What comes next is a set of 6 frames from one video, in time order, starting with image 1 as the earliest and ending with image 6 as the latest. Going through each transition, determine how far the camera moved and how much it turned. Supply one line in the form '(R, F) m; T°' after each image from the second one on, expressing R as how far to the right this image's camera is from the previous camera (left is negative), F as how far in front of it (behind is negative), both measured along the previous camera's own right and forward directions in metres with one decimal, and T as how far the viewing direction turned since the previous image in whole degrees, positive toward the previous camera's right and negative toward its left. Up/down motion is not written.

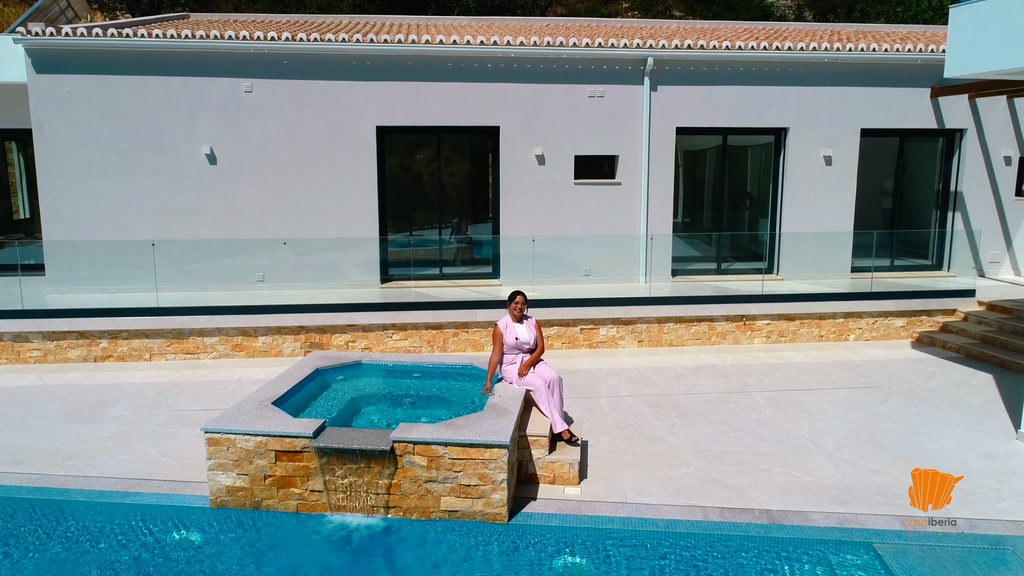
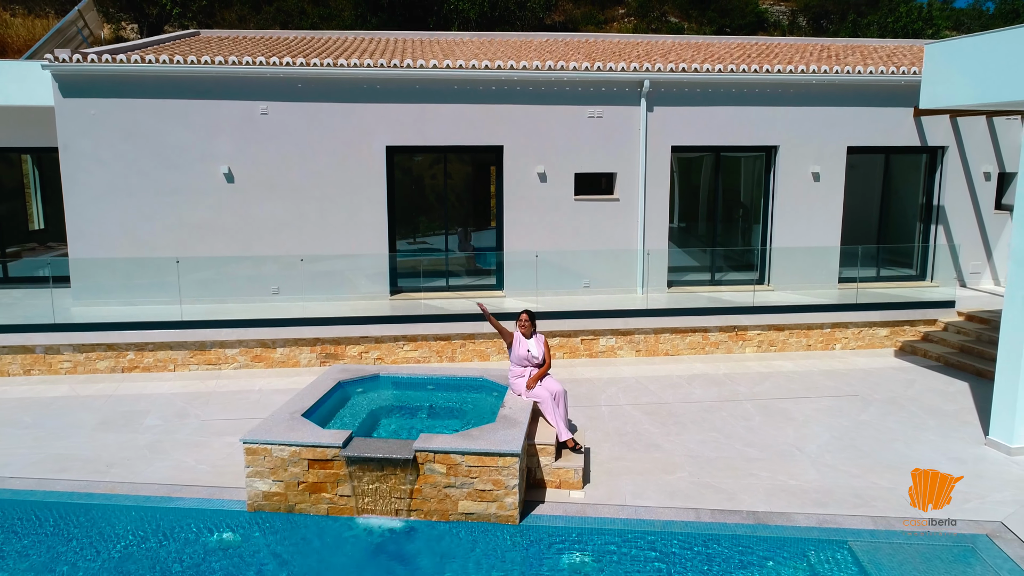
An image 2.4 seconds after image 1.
(-0.1, -0.5) m; 0°
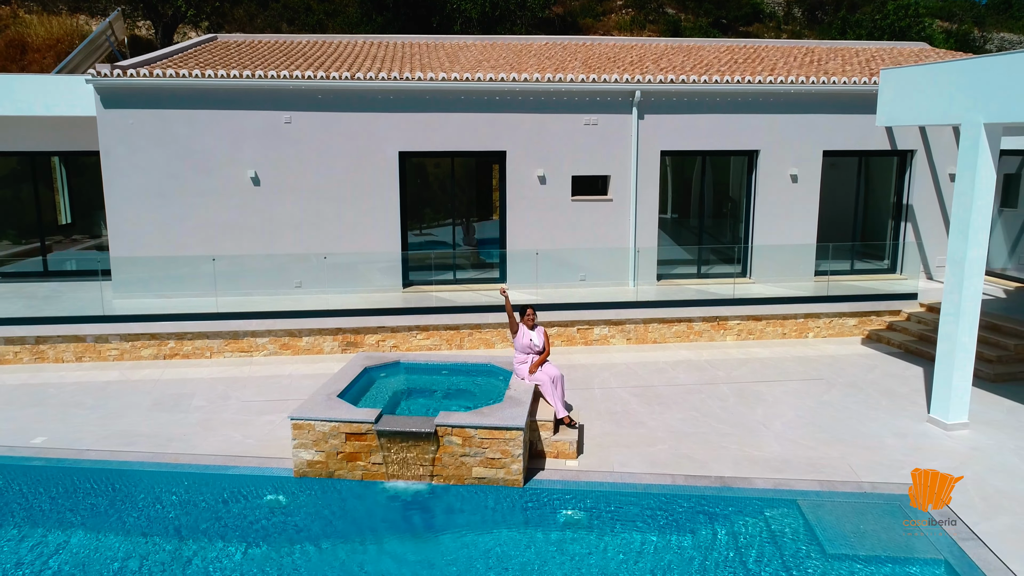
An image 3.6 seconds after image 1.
(-0.1, -1.0) m; 0°
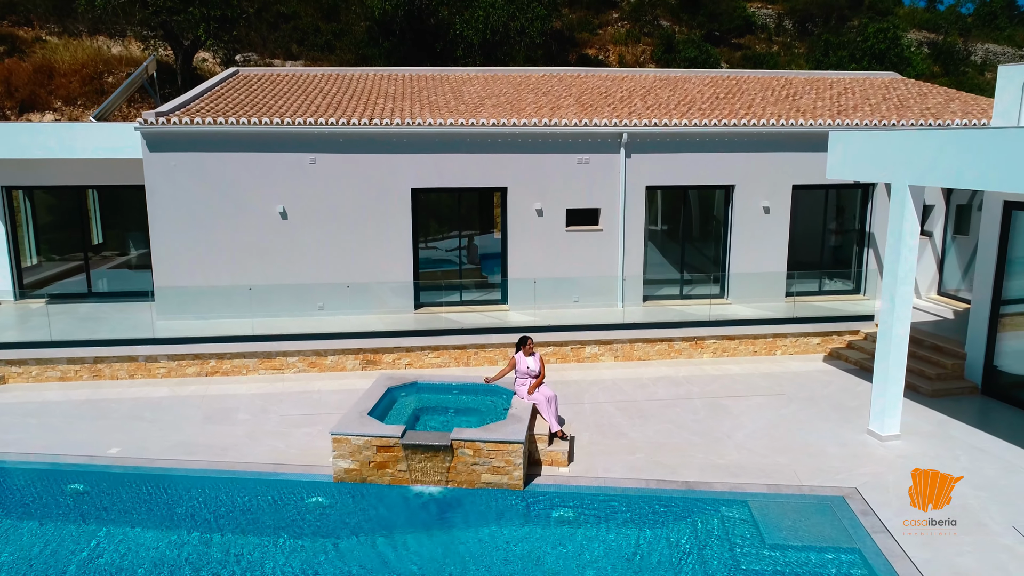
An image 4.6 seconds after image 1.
(0.0, -1.4) m; 0°
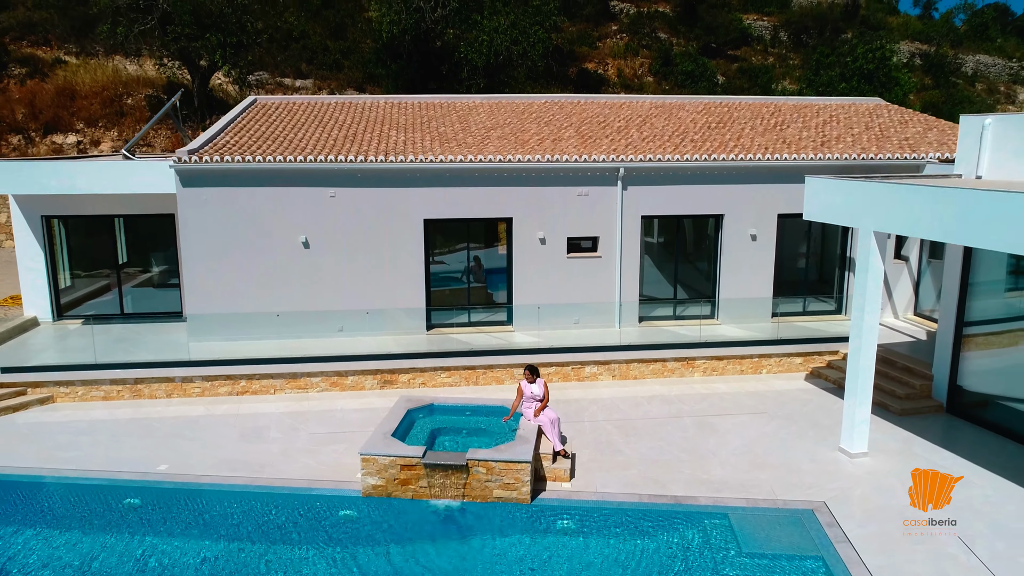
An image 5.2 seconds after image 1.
(-0.1, -1.1) m; 0°
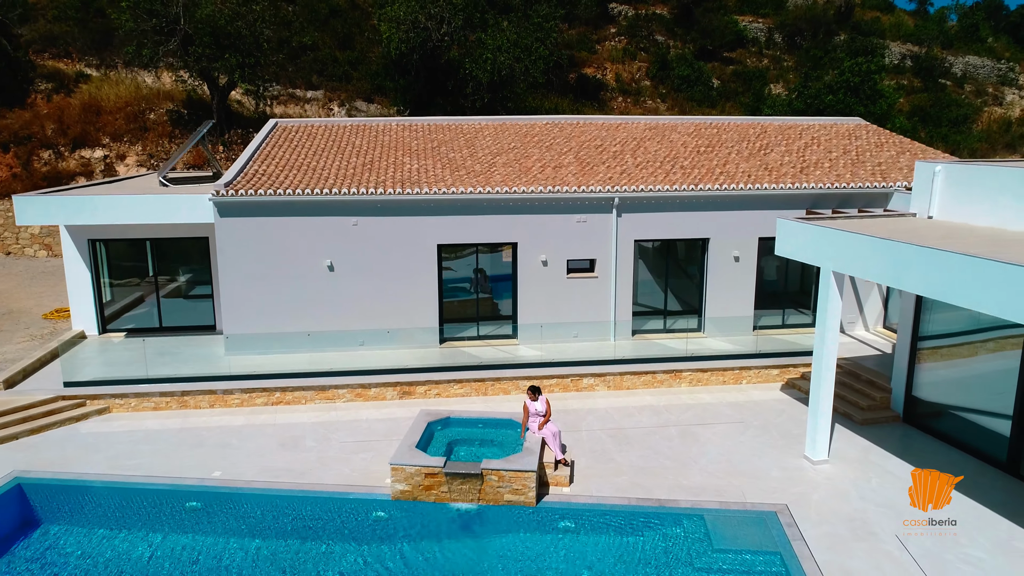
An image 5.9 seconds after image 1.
(-0.1, -1.5) m; 0°
